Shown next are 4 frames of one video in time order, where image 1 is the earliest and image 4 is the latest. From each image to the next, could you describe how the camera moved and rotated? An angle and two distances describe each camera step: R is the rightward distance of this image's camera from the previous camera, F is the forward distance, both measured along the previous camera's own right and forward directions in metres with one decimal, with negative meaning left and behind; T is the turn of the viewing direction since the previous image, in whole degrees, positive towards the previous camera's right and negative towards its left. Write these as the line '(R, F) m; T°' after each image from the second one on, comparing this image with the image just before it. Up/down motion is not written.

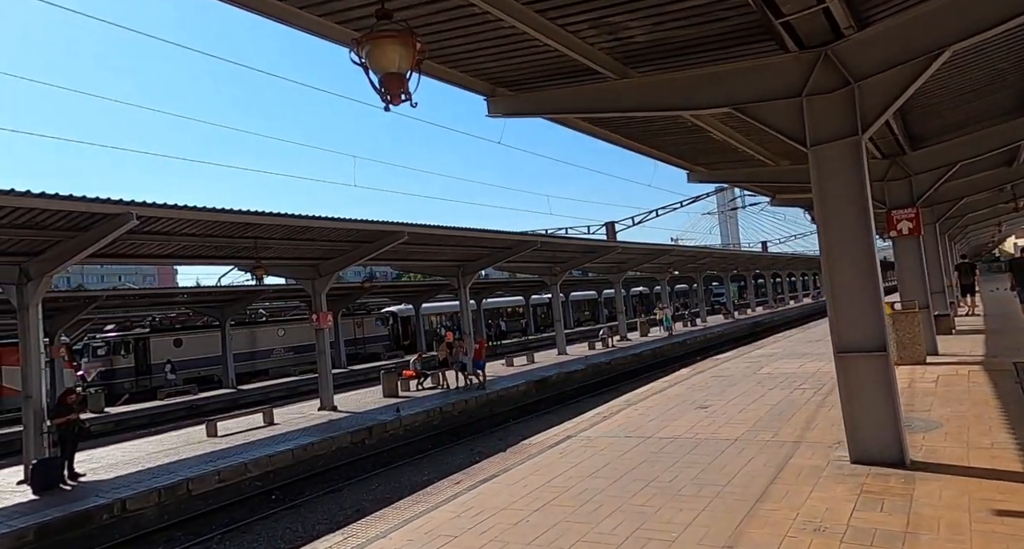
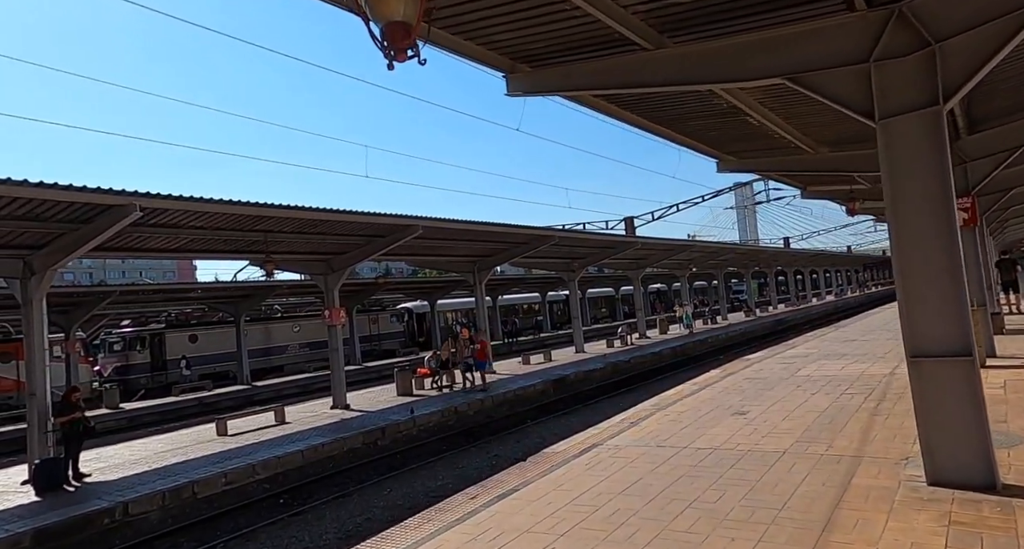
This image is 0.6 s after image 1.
(0.0, +0.5) m; -1°
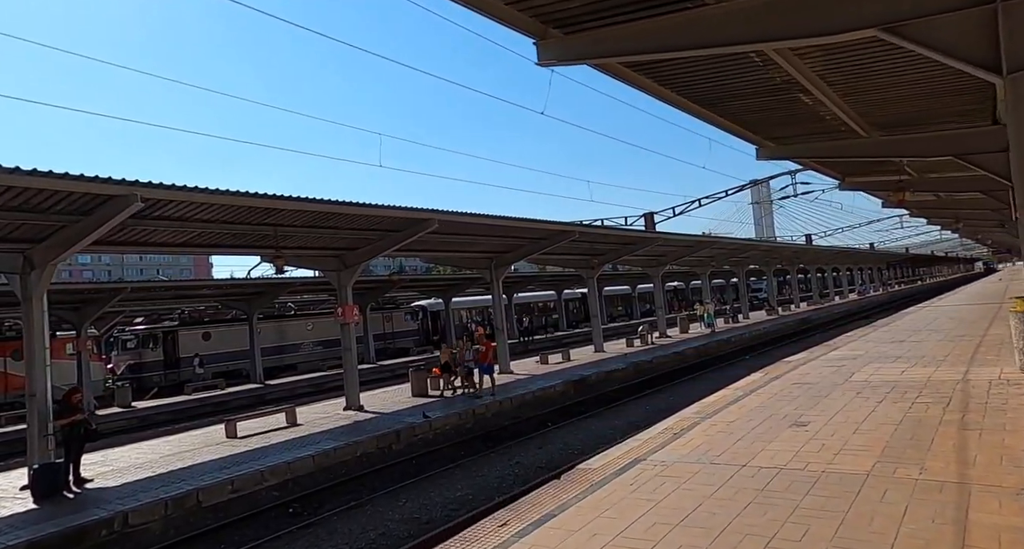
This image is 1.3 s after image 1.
(-0.1, +0.7) m; -1°
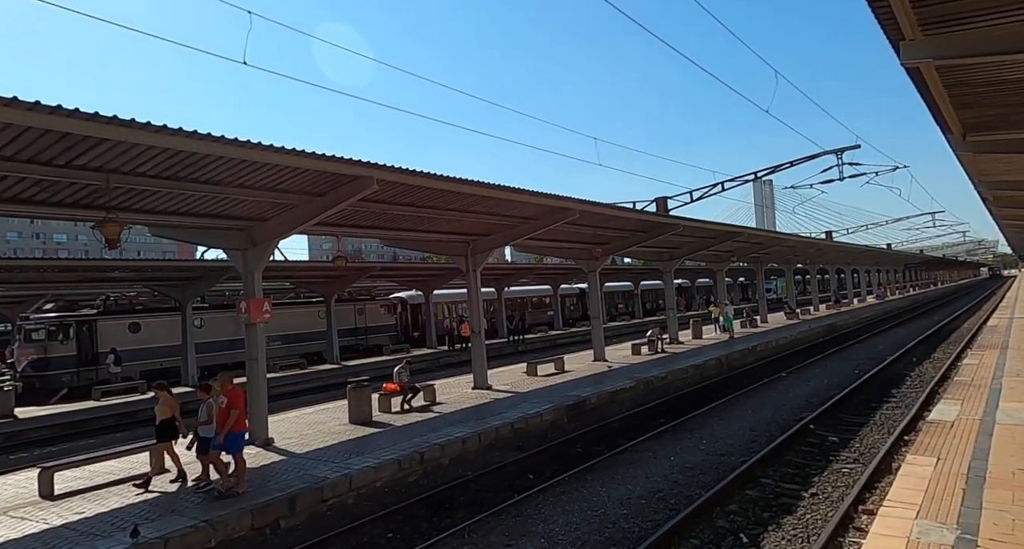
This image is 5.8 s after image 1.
(+0.4, +4.4) m; 0°
